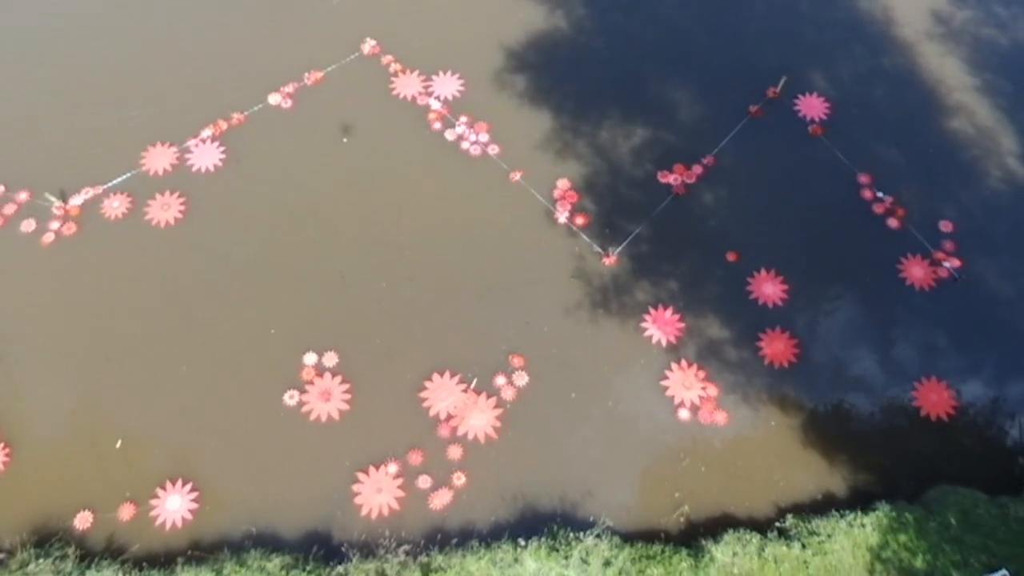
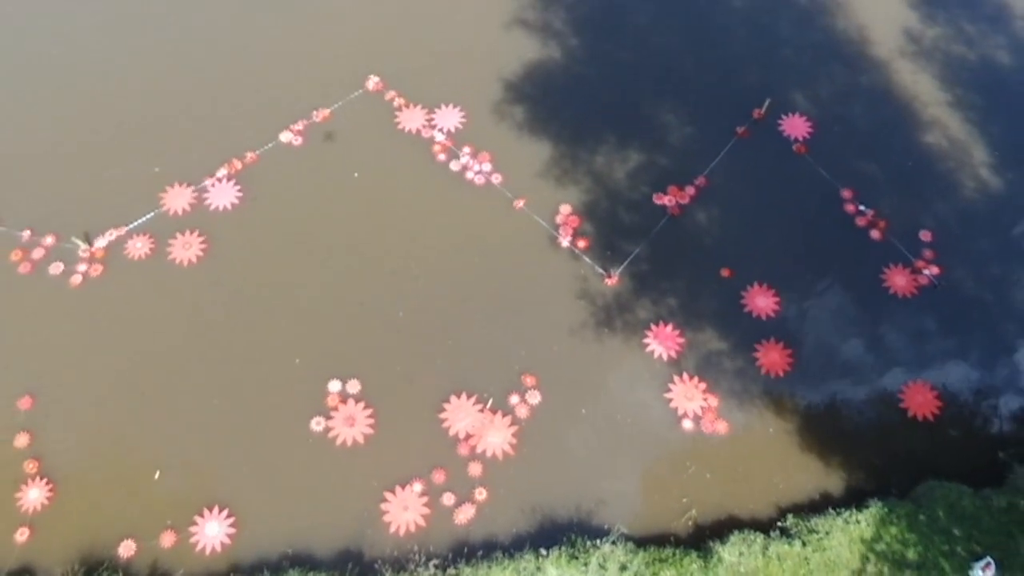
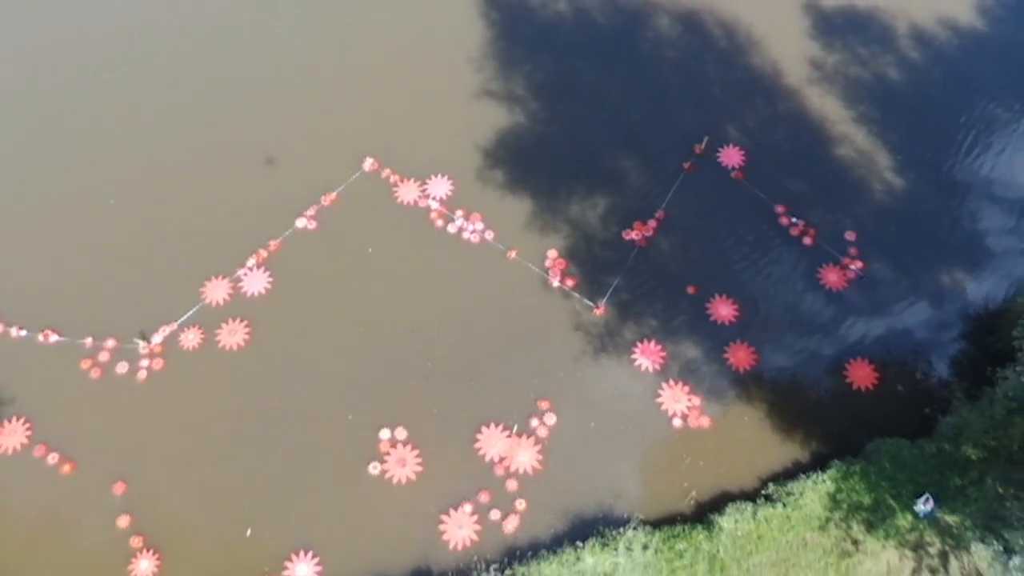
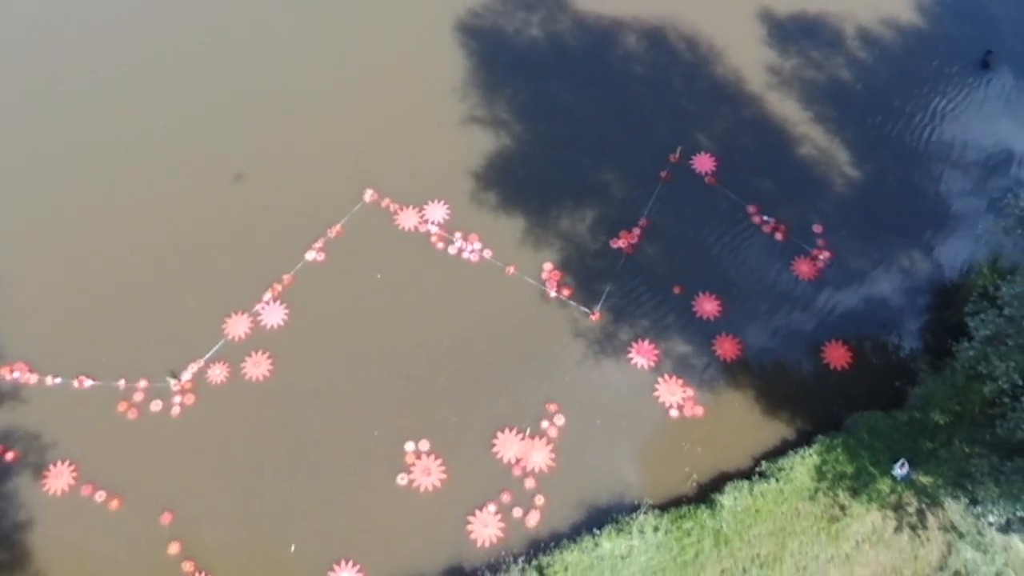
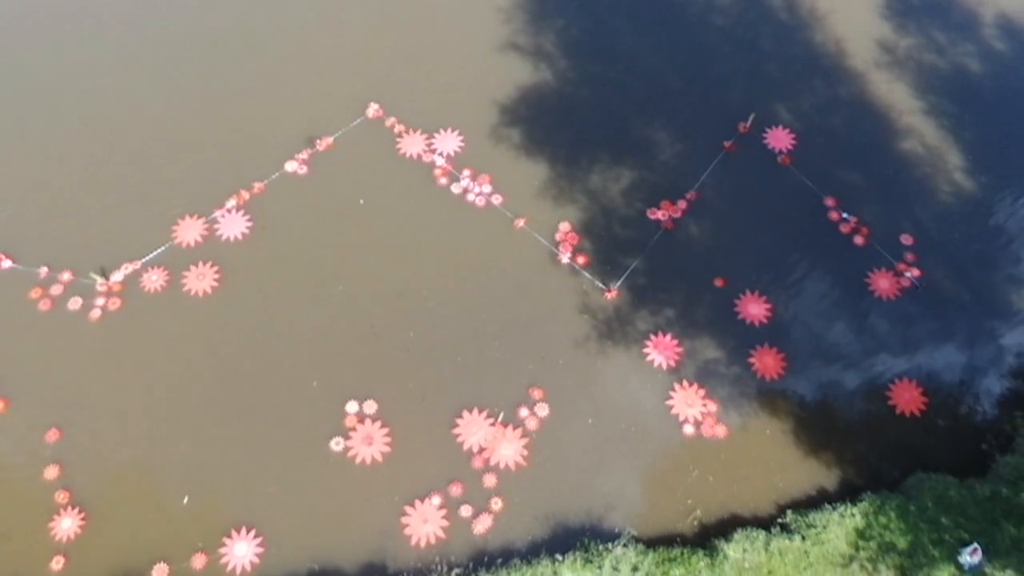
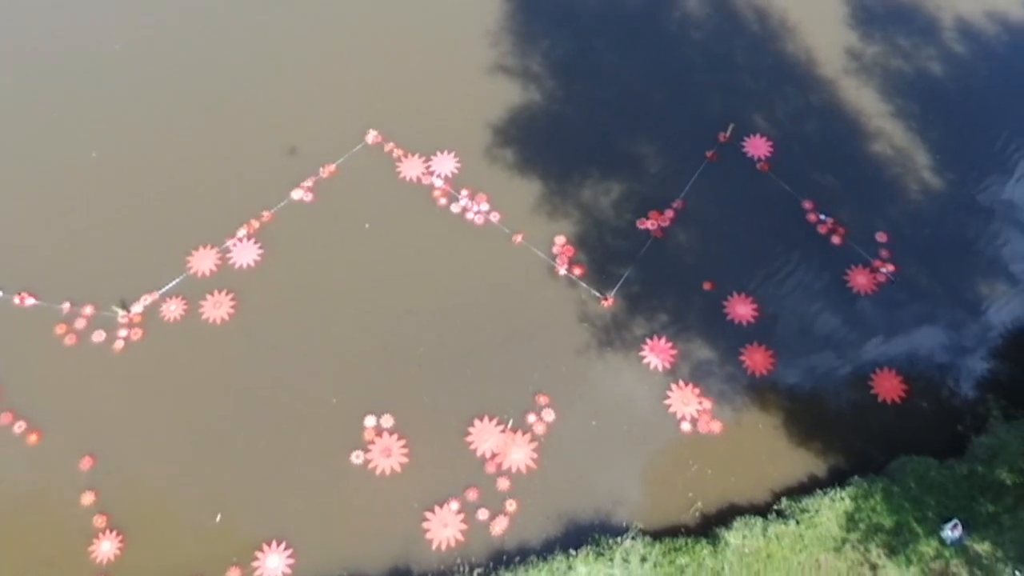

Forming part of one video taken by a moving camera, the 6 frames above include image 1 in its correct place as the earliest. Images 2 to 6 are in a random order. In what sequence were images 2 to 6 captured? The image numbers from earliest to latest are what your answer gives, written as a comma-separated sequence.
2, 5, 6, 3, 4
